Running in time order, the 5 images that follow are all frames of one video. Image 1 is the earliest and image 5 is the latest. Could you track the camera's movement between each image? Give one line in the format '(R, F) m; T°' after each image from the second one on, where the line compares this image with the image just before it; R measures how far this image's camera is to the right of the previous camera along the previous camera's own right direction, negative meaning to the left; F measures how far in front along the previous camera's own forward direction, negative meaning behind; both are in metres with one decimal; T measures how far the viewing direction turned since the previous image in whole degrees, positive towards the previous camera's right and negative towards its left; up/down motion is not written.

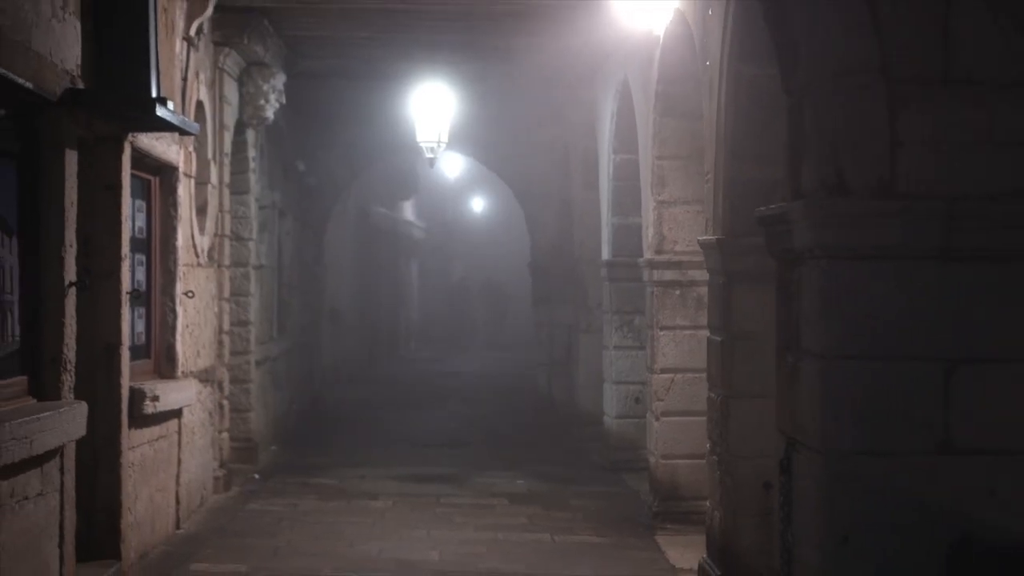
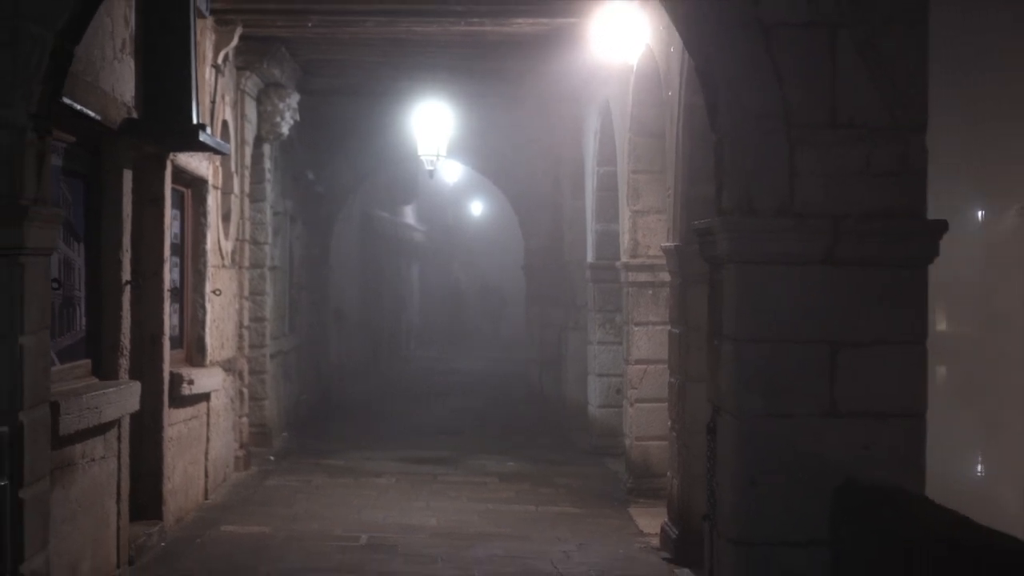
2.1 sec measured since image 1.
(+0.1, -0.7) m; 0°
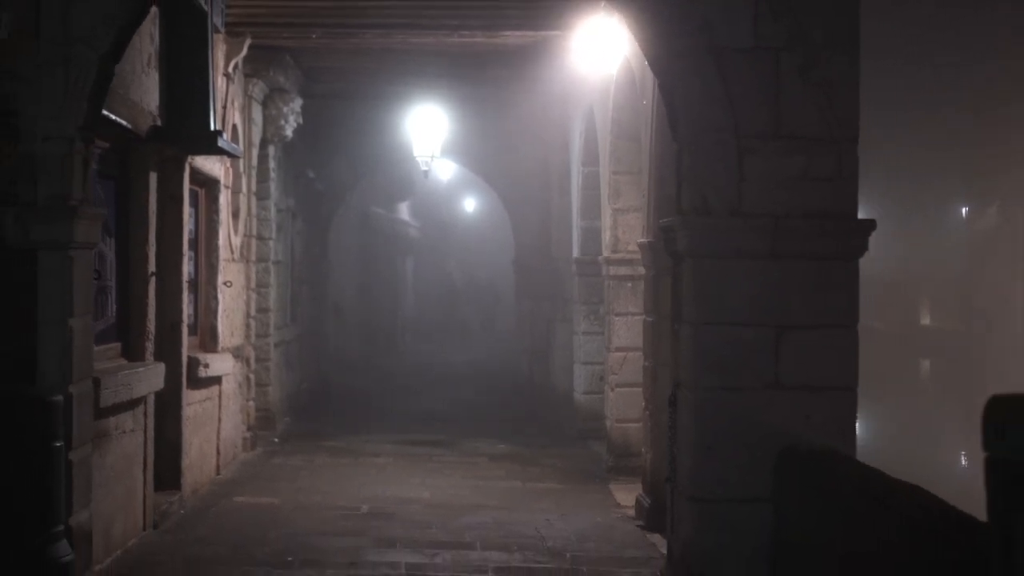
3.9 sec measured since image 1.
(0.0, -0.5) m; 0°
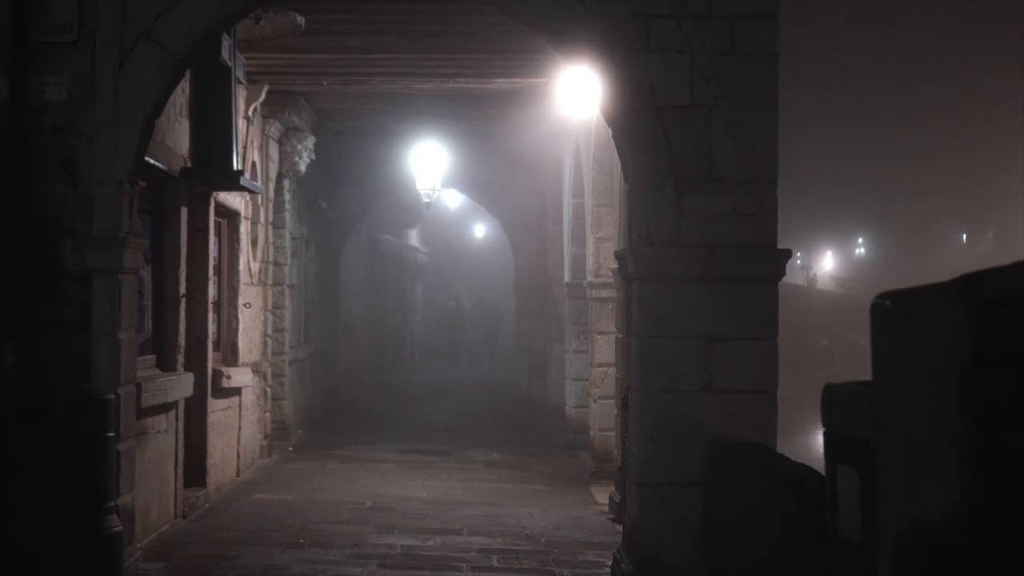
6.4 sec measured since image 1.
(+0.2, -0.8) m; -1°
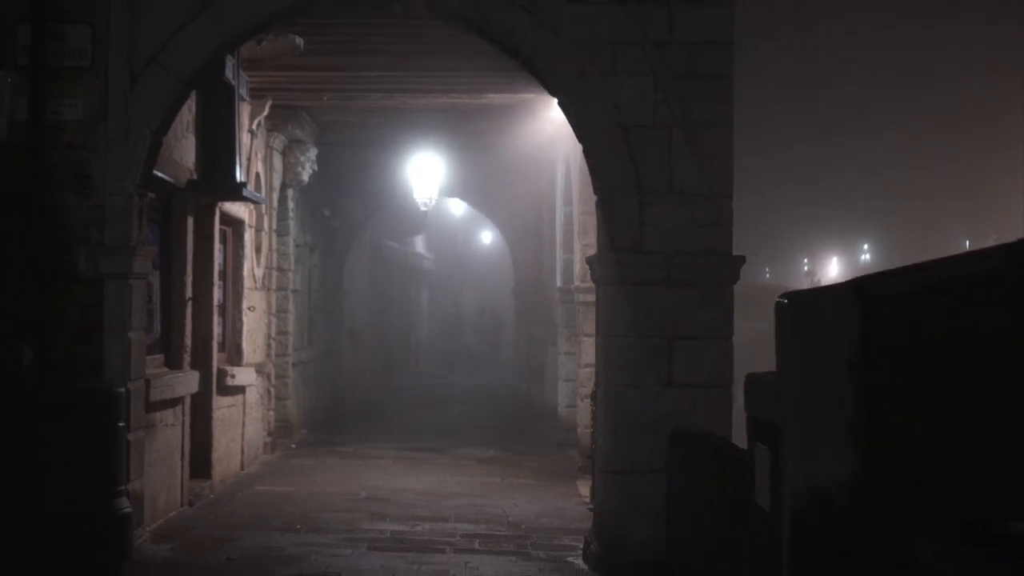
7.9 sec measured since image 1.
(+0.2, -0.4) m; -1°
